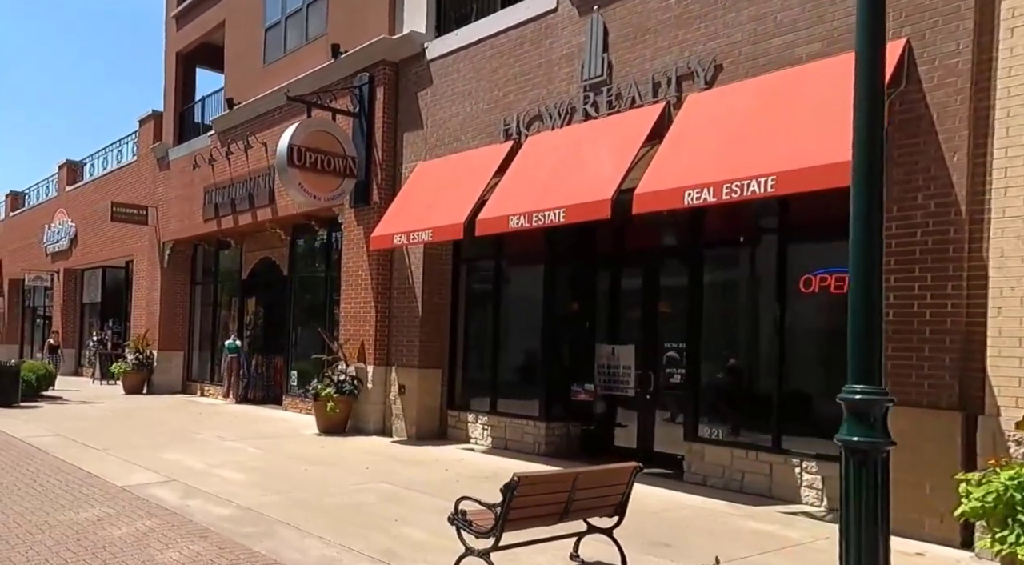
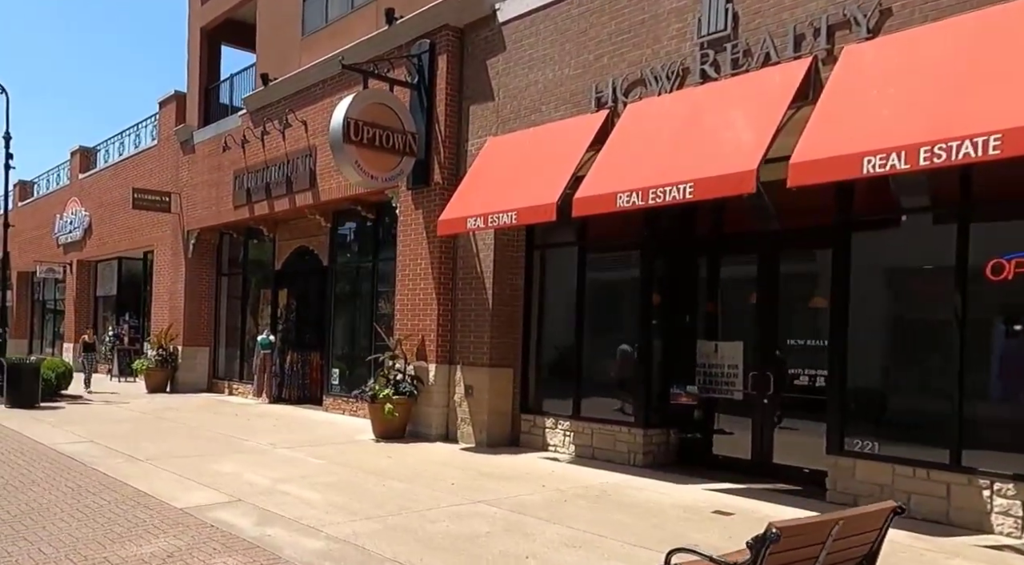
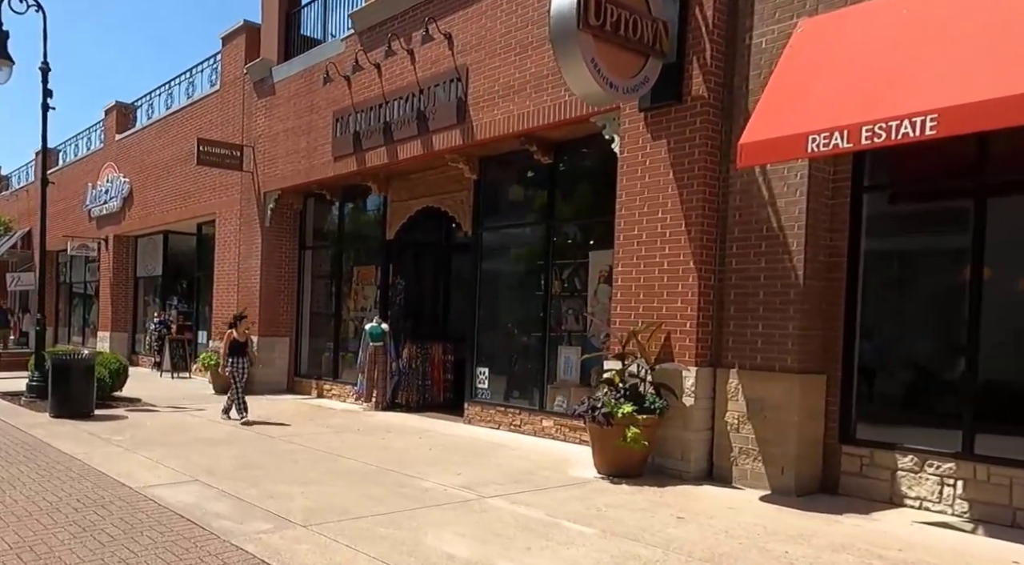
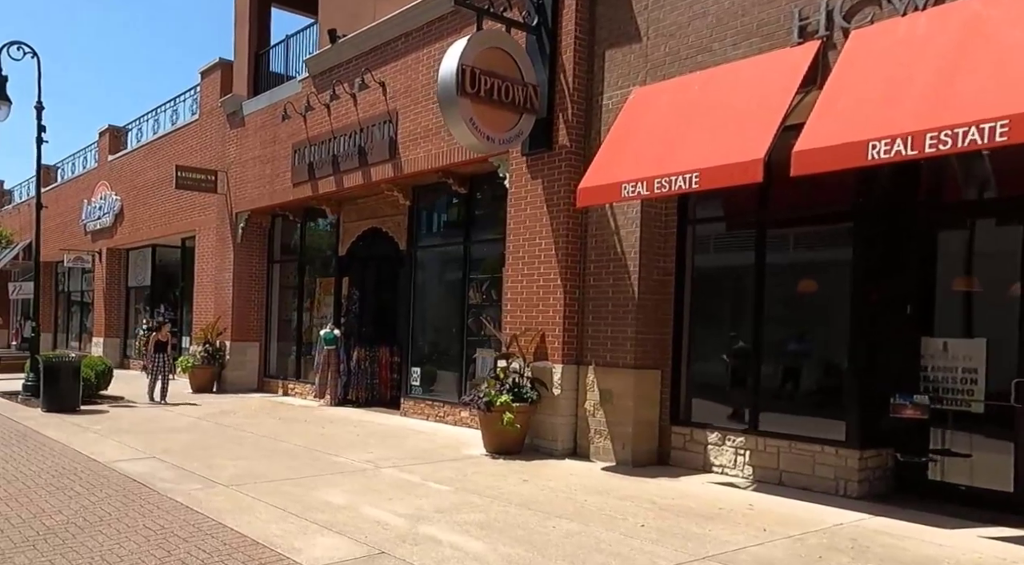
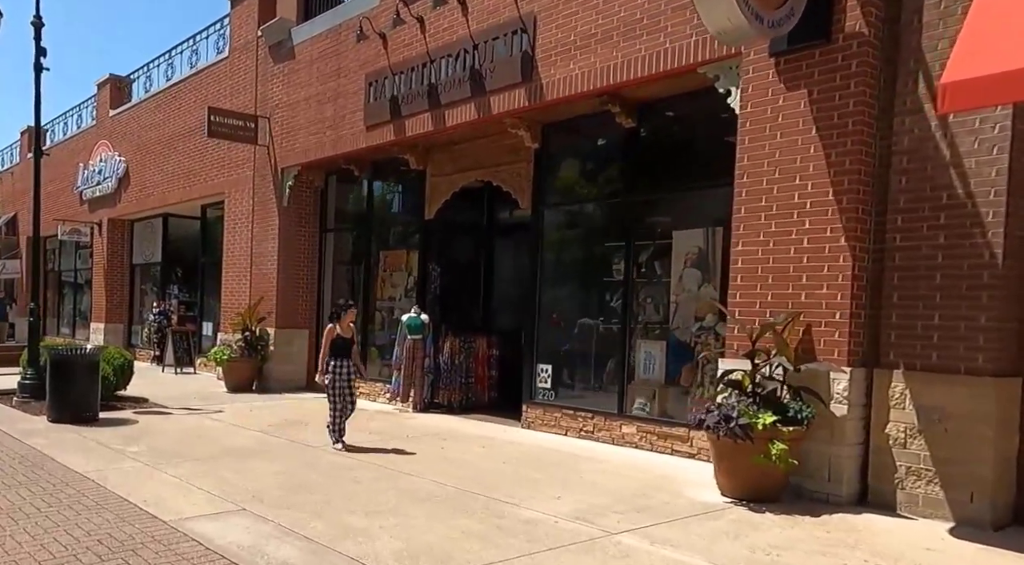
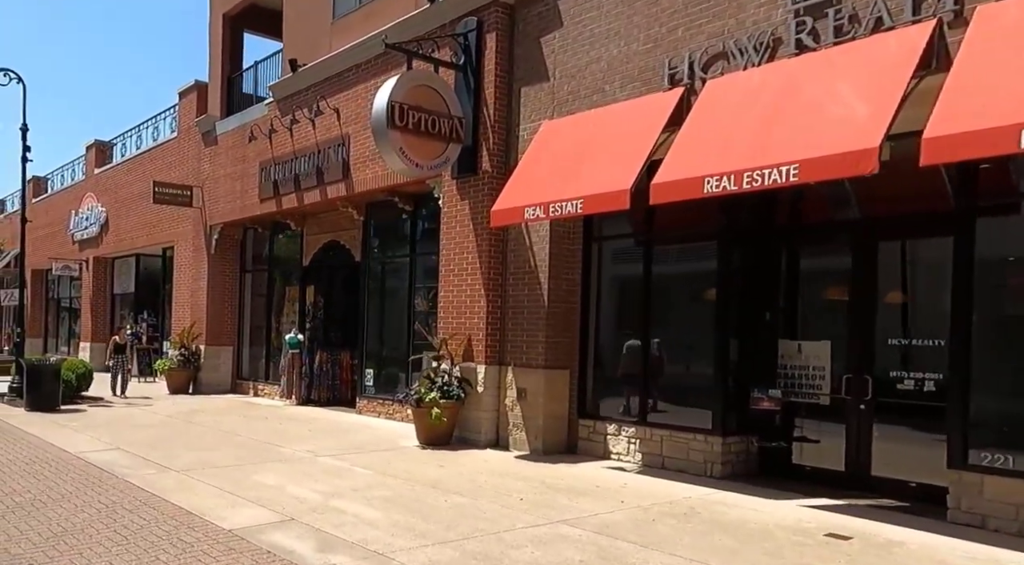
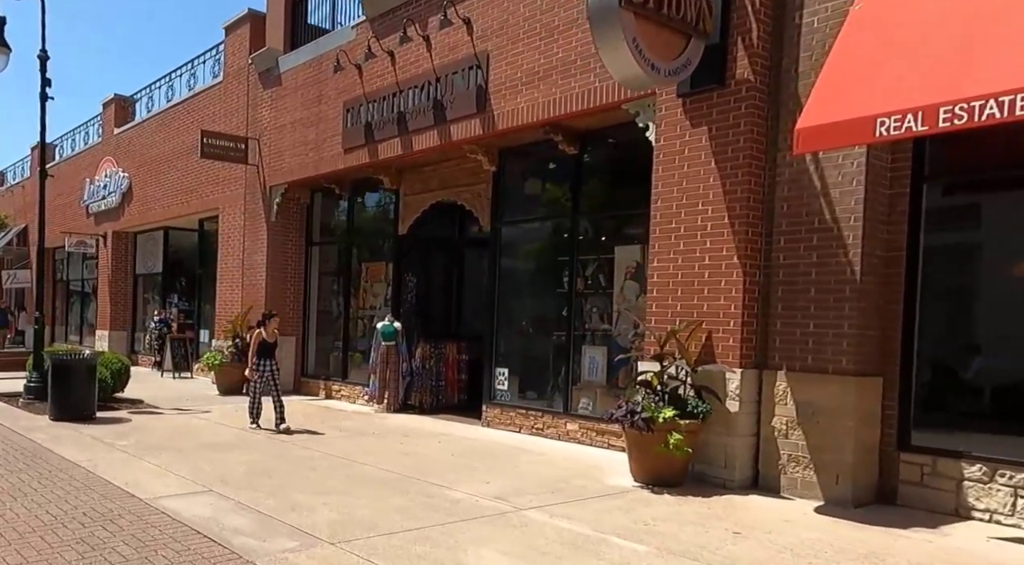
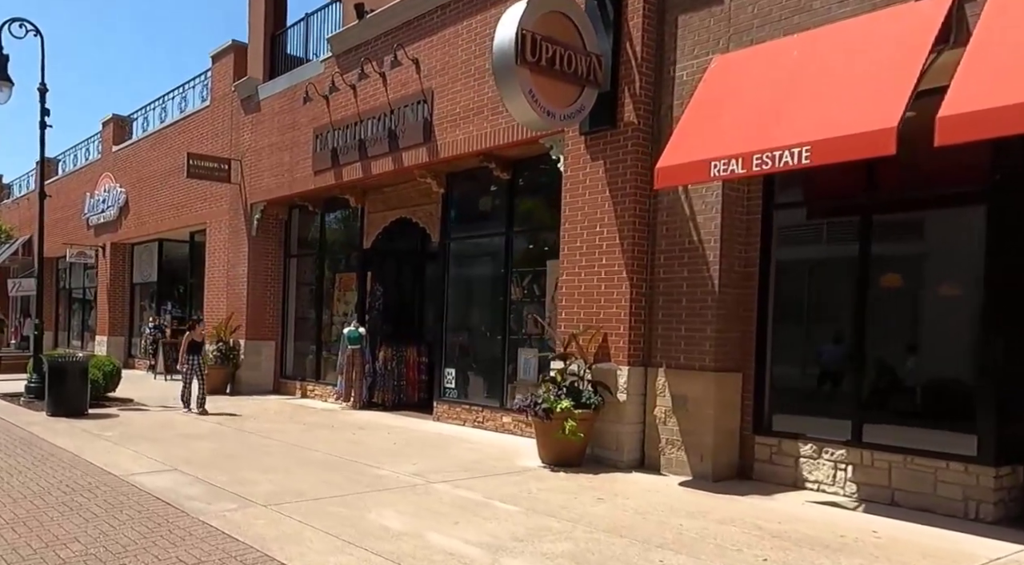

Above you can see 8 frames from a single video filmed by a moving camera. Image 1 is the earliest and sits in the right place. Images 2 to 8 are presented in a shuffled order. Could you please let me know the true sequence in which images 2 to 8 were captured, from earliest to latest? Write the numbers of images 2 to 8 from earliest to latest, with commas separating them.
2, 6, 4, 8, 3, 7, 5
